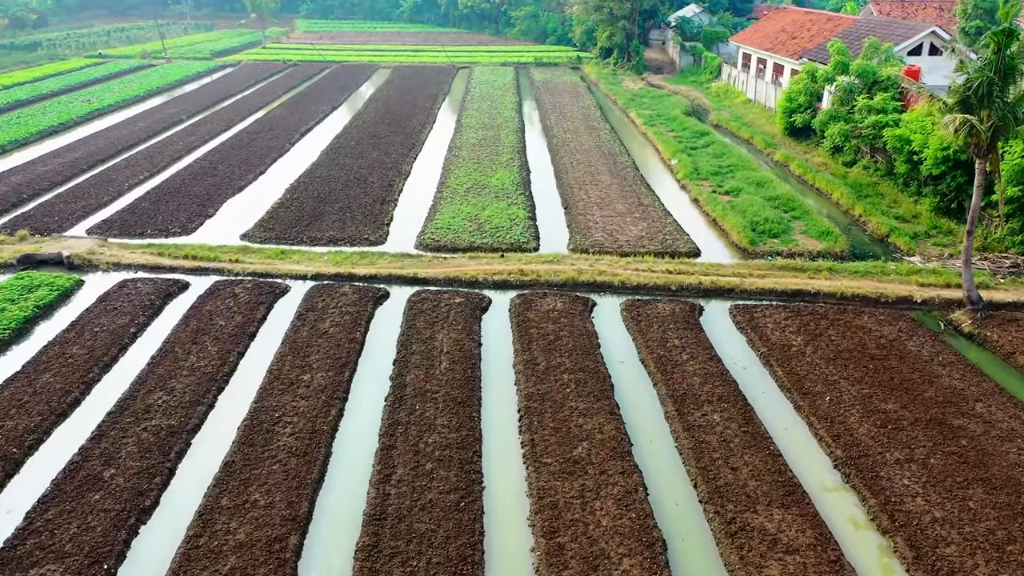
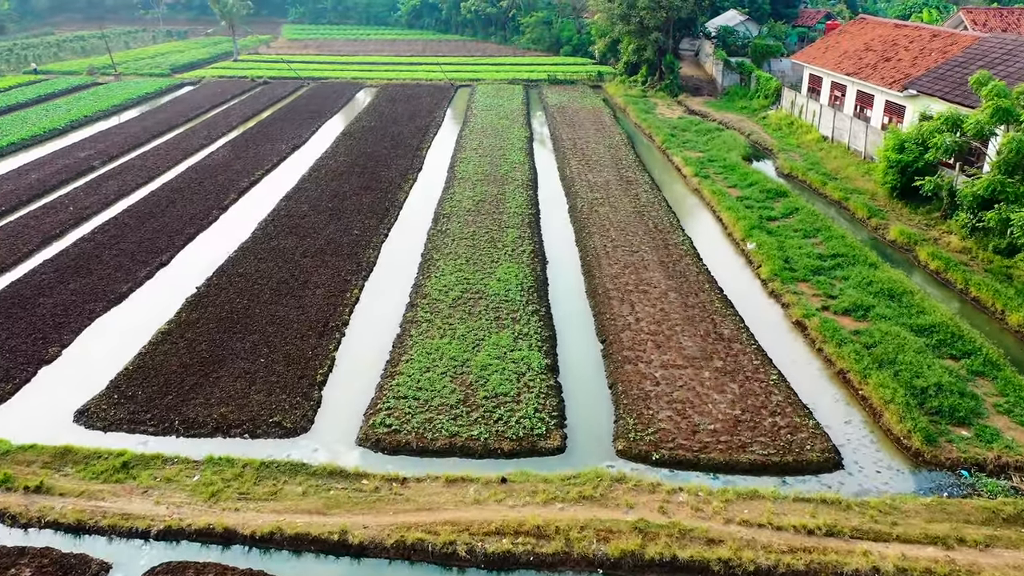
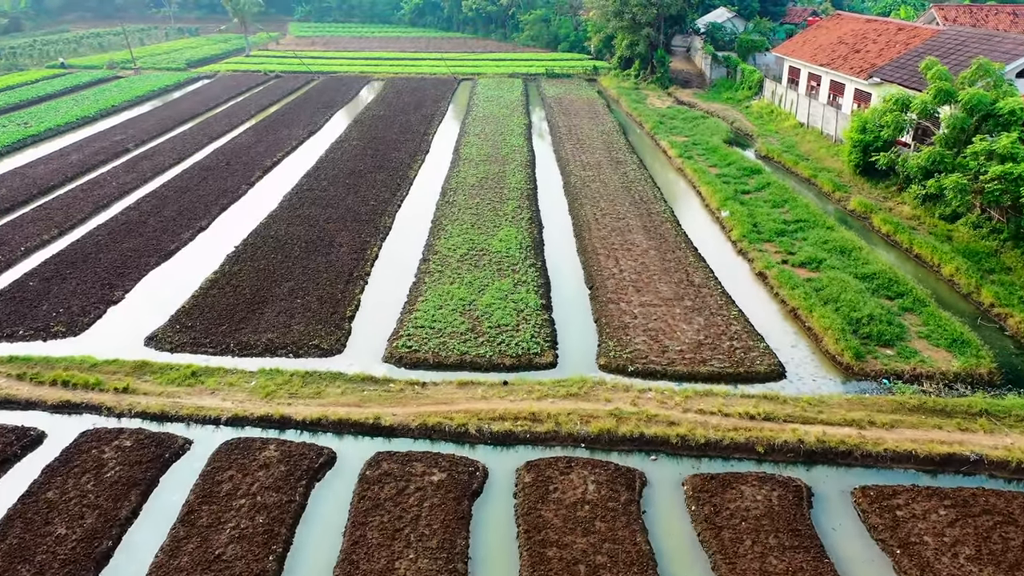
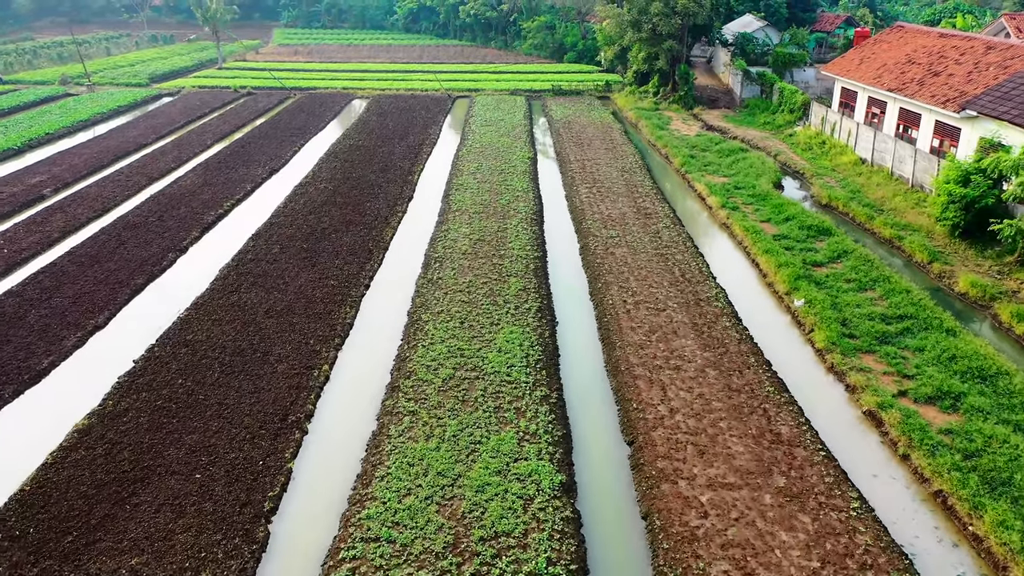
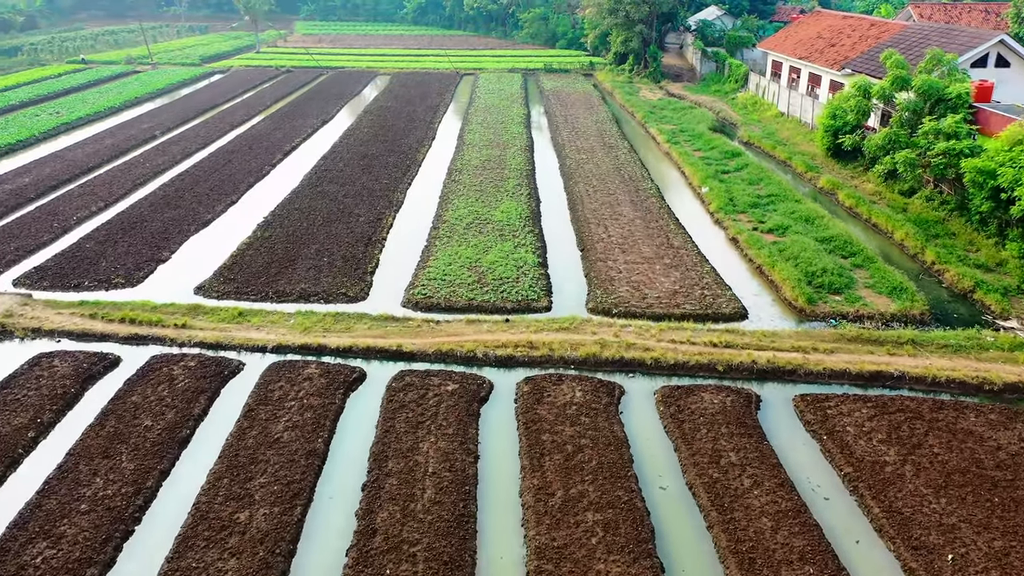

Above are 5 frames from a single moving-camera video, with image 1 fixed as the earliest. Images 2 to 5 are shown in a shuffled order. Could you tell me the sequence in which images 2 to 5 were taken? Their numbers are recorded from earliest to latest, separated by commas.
5, 3, 2, 4
